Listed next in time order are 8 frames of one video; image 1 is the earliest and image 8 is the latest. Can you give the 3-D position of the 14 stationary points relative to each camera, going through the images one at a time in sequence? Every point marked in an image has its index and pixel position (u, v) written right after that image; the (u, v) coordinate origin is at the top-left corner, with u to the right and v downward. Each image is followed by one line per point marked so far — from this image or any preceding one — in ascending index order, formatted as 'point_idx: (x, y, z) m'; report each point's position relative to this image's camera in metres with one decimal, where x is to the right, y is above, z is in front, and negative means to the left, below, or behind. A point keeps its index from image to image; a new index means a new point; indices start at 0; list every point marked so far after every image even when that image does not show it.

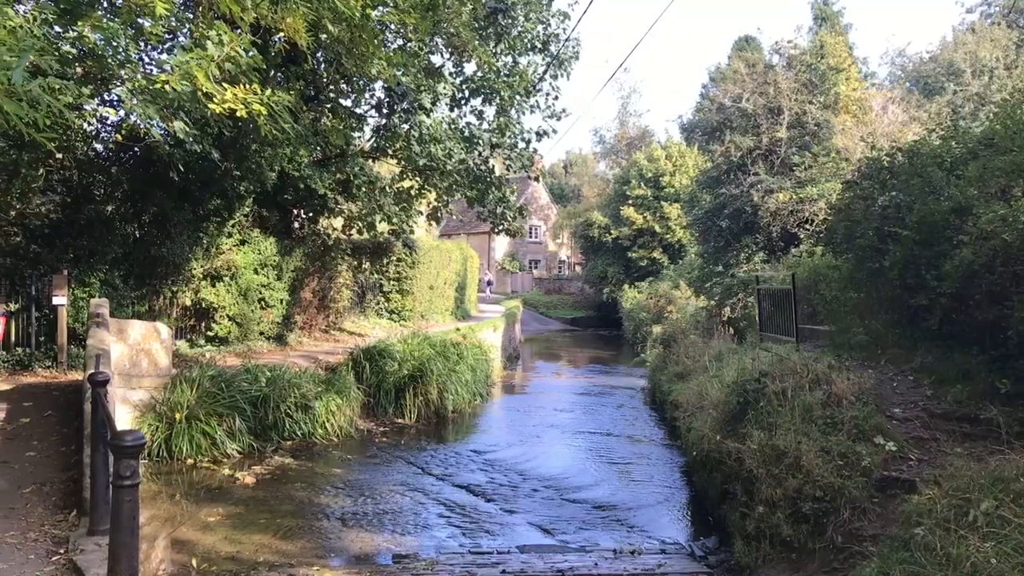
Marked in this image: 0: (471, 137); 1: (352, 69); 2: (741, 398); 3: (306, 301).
0: (-0.8, +2.7, +15.7) m
1: (-2.2, +3.0, +12.0) m
2: (+2.1, -1.0, +7.9) m
3: (-3.9, -0.2, +16.4) m
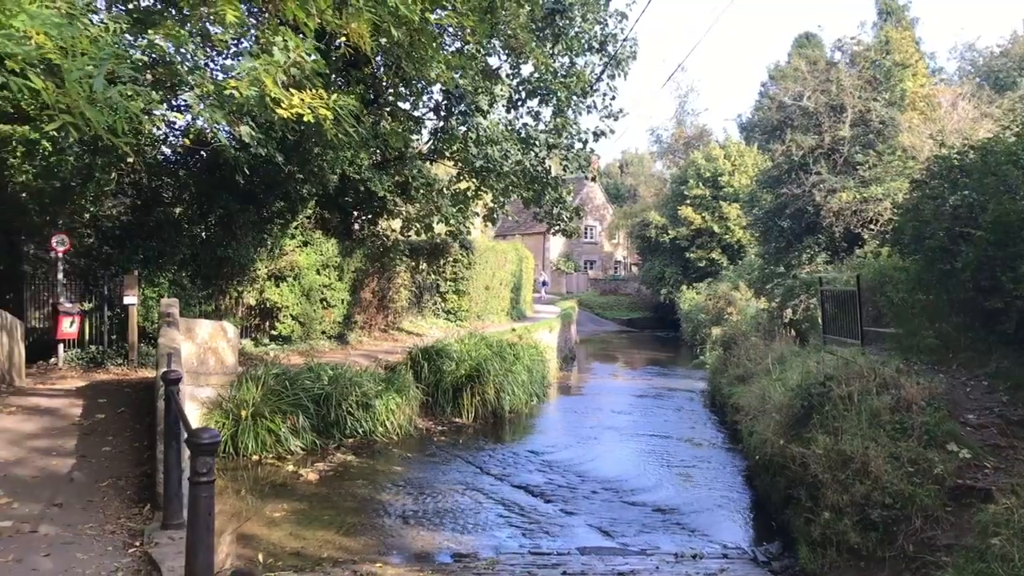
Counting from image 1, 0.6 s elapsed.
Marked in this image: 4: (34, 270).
0: (+0.3, +2.7, +15.7) m
1: (-1.4, +3.0, +12.1) m
2: (+2.6, -1.0, +7.8) m
3: (-2.8, -0.3, +16.6) m
4: (-6.8, +0.2, +12.5) m
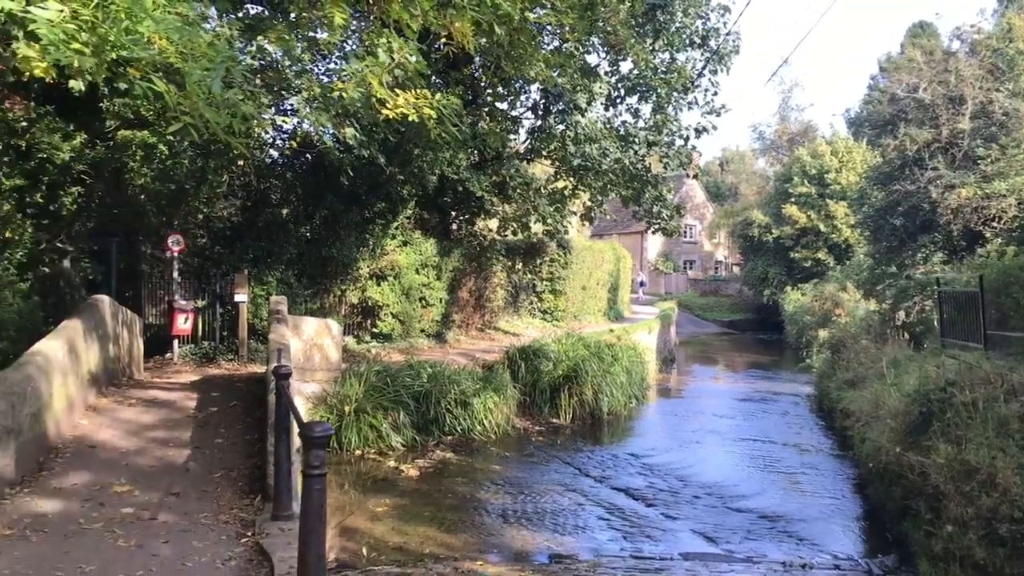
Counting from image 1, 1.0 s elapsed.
0: (+2.0, +2.7, +15.5) m
1: (0.0, +3.0, +12.1) m
2: (+3.5, -1.0, +7.4) m
3: (-1.0, -0.2, +16.7) m
4: (-5.4, +0.3, +13.1) m
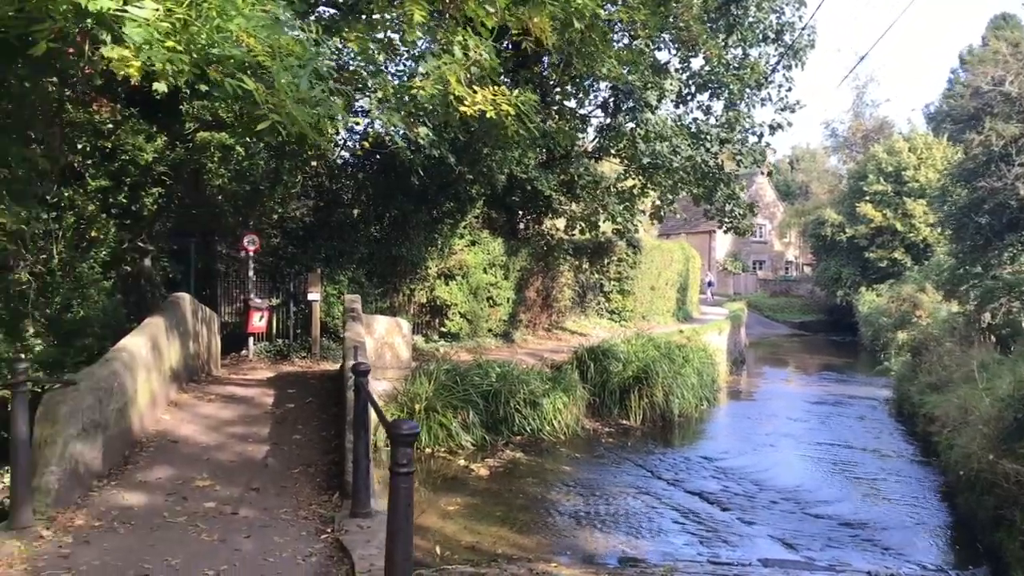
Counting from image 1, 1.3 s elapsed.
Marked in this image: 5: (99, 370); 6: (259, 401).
0: (+3.2, +2.7, +15.3) m
1: (+1.0, +3.0, +12.0) m
2: (+4.1, -1.0, +7.1) m
3: (+0.3, -0.2, +16.7) m
4: (-4.3, +0.3, +13.4) m
5: (-2.6, -0.5, +5.4) m
6: (-2.1, -0.9, +7.4) m
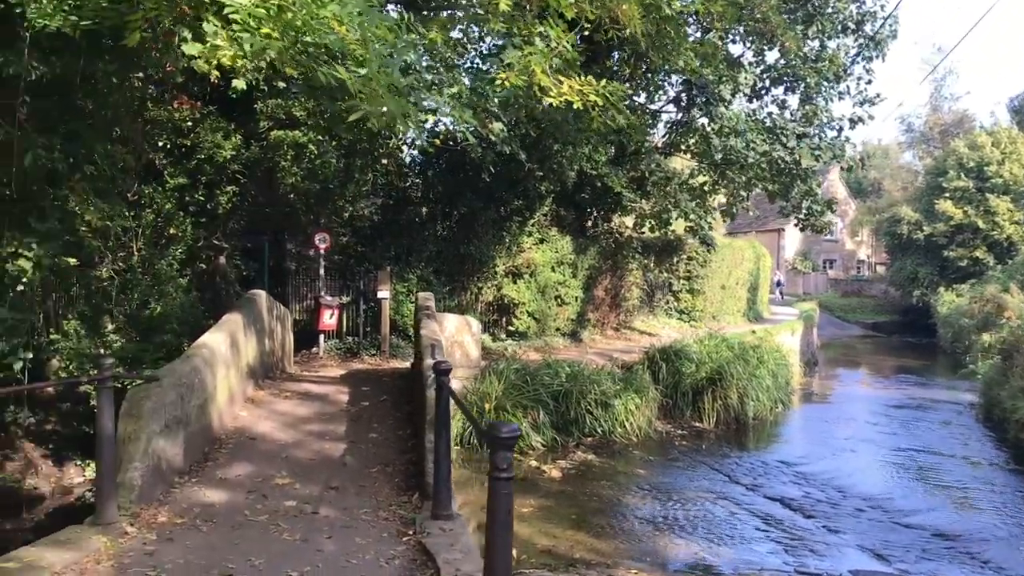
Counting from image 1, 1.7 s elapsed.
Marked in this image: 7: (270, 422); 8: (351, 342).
0: (+4.4, +2.7, +14.8) m
1: (+1.9, +3.0, +11.7) m
2: (+4.7, -1.0, +6.6) m
3: (+1.6, -0.2, +16.5) m
4: (-3.3, +0.3, +13.5) m
5: (-2.1, -0.5, +5.4) m
6: (-1.5, -0.9, +7.3) m
7: (-1.8, -1.0, +6.5) m
8: (-2.4, -0.8, +12.9) m
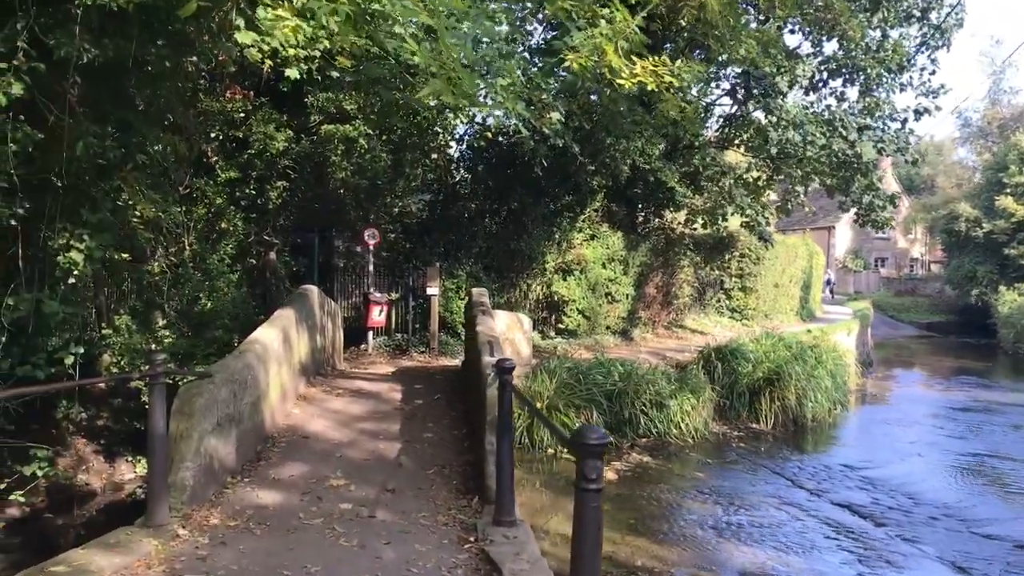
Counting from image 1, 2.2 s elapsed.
0: (+5.2, +2.7, +14.4) m
1: (+2.6, +3.1, +11.4) m
2: (+5.1, -1.0, +6.1) m
3: (+2.5, -0.2, +16.1) m
4: (-2.5, +0.4, +13.3) m
5: (-1.7, -0.4, +5.3) m
6: (-1.0, -0.9, +7.1) m
7: (-1.4, -0.9, +6.3) m
8: (-1.6, -0.7, +12.7) m
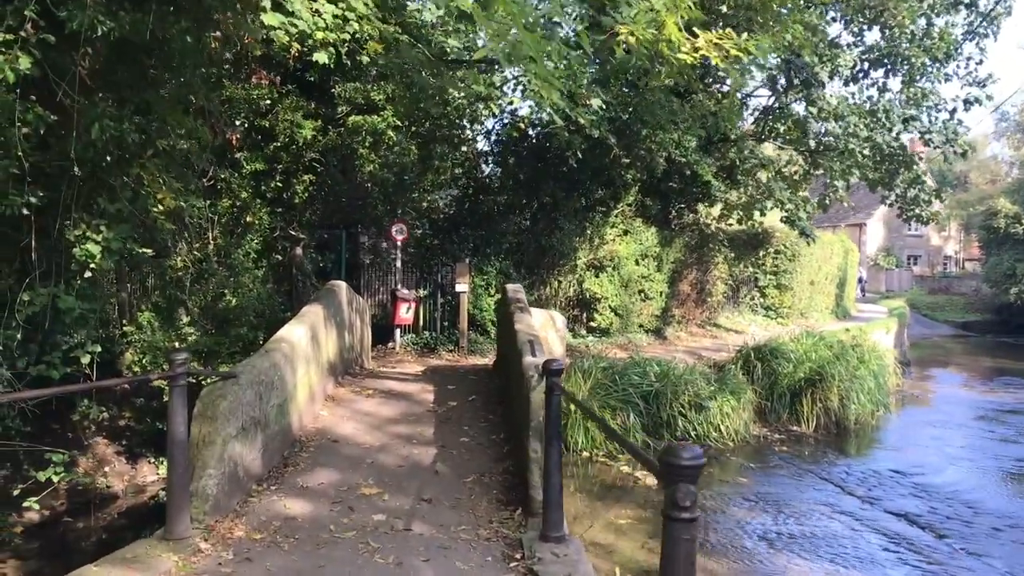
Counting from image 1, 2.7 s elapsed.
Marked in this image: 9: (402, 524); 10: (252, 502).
0: (+5.7, +2.8, +13.8) m
1: (+3.0, +3.1, +10.9) m
2: (+5.4, -1.0, +5.6) m
3: (+3.1, -0.1, +15.7) m
4: (-2.1, +0.4, +13.0) m
5: (-1.4, -0.4, +5.0) m
6: (-0.7, -0.8, +6.8) m
7: (-1.1, -0.9, +6.0) m
8: (-1.2, -0.7, +12.4) m
9: (-0.5, -1.2, +4.3) m
10: (-1.3, -1.1, +4.5) m
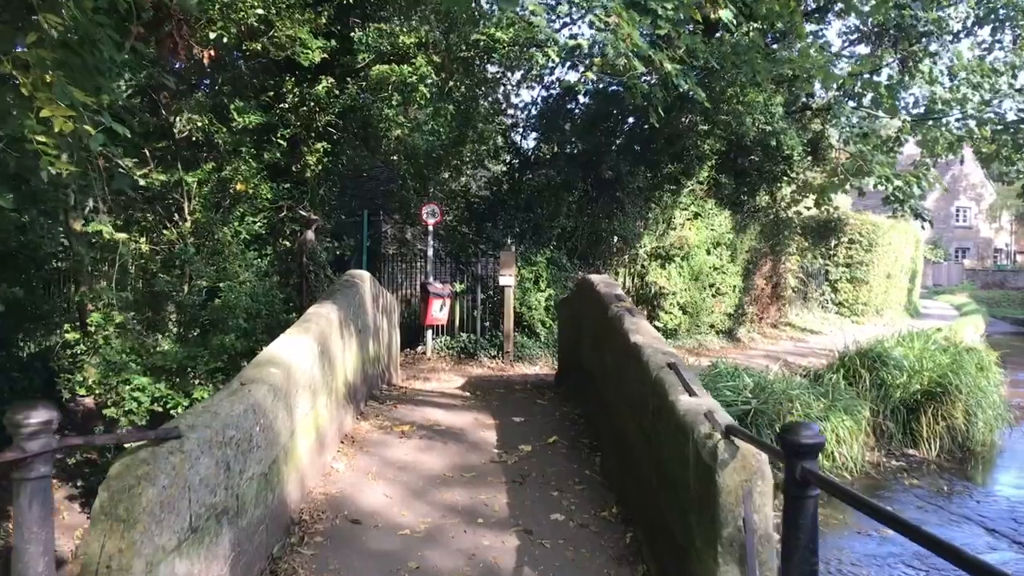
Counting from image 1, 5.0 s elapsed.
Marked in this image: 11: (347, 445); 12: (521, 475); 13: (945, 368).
0: (+6.4, +2.9, +11.6) m
1: (+3.6, +3.2, +8.8) m
2: (+5.9, -0.9, +3.4) m
3: (+3.8, 0.0, +13.5) m
4: (-1.4, +0.5, +11.0) m
5: (-0.9, -0.4, +2.9) m
6: (-0.2, -0.8, +4.7) m
7: (-0.6, -0.9, +3.9) m
8: (-0.6, -0.6, +10.4) m
9: (-0.1, -1.1, +2.2) m
10: (-0.9, -1.1, +2.5) m
11: (-0.8, -0.8, +4.4) m
12: (0.0, -0.9, +4.1) m
13: (+5.1, -0.9, +10.4) m
